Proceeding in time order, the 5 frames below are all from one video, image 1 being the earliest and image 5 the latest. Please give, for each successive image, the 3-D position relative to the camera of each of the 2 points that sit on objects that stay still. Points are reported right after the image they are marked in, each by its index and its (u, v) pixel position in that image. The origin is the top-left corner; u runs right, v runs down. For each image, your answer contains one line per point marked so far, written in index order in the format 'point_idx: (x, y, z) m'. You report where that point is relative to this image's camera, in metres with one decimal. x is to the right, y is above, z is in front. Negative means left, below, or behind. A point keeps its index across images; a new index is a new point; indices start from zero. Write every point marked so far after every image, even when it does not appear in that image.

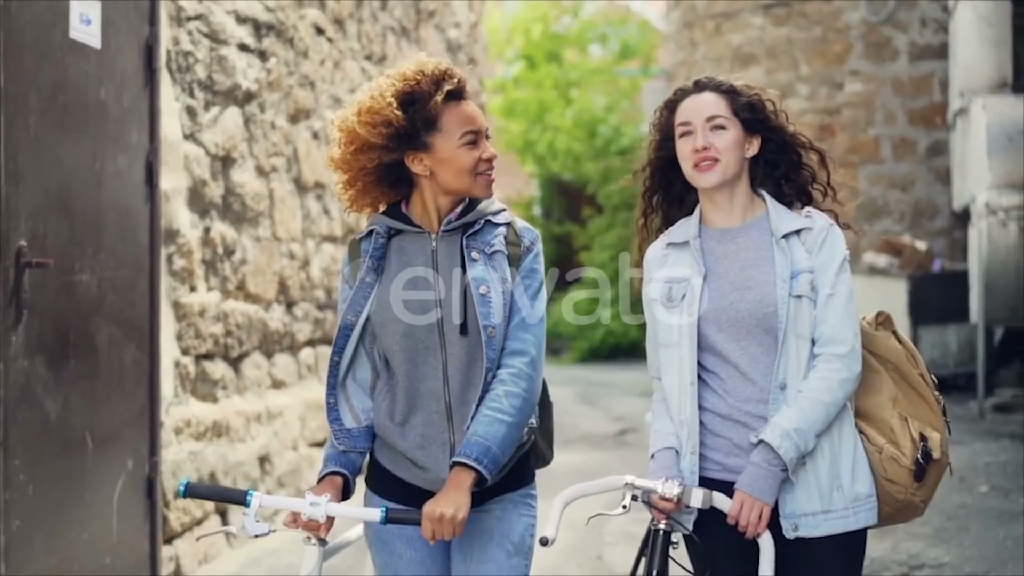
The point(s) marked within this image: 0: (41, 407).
0: (-1.4, -0.4, +3.7) m
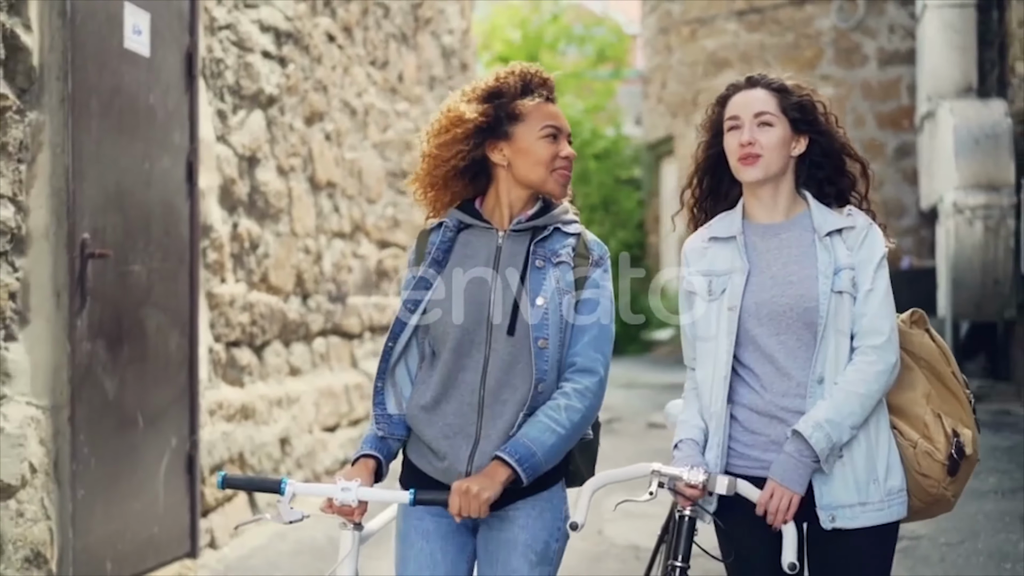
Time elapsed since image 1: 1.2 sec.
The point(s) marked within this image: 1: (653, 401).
0: (-1.3, -0.3, +4.0) m
1: (+1.2, -0.9, +10.3) m
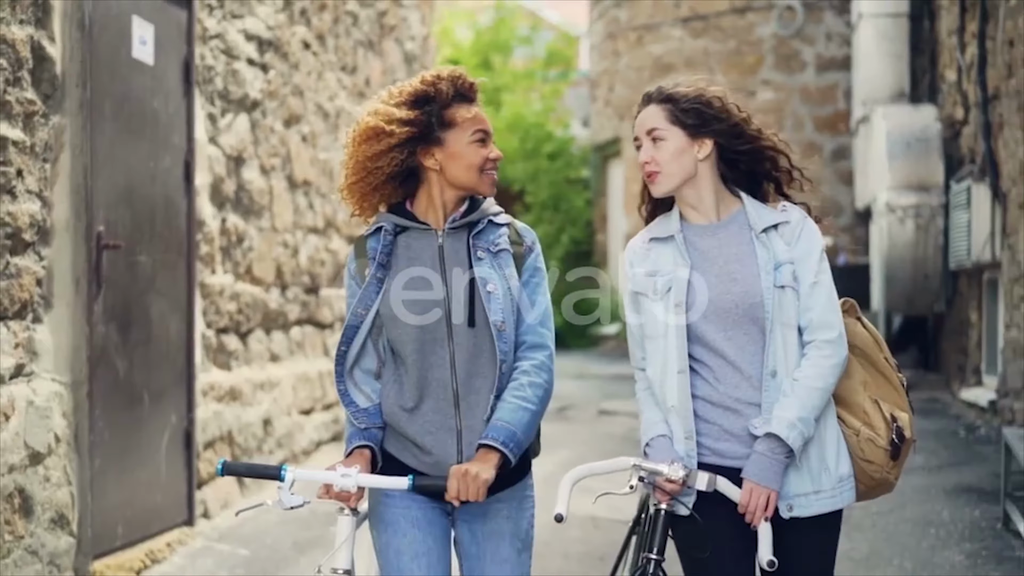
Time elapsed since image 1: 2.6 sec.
0: (-1.4, -0.3, +4.4) m
1: (+0.8, -0.9, +10.8) m
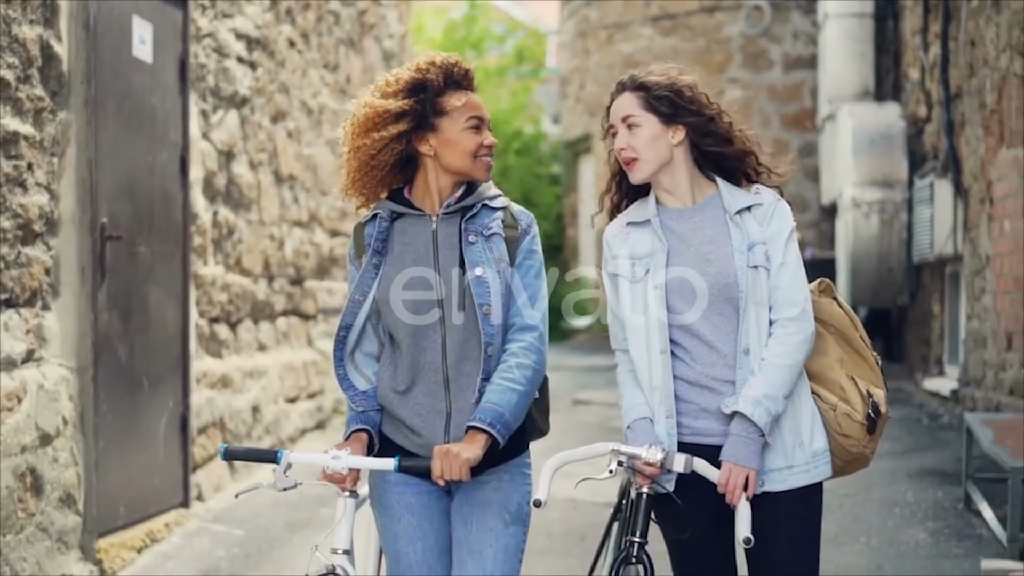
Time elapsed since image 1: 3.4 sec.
0: (-1.5, -0.2, +4.6) m
1: (+0.6, -0.8, +11.1) m
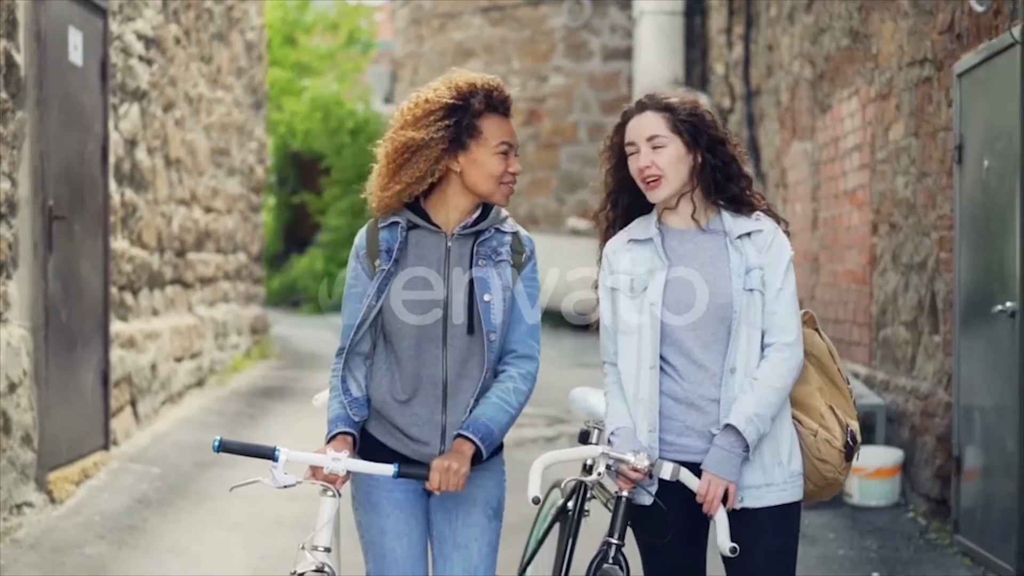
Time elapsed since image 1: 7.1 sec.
0: (-1.9, -0.1, +5.3) m
1: (-0.9, -0.6, +12.1) m
